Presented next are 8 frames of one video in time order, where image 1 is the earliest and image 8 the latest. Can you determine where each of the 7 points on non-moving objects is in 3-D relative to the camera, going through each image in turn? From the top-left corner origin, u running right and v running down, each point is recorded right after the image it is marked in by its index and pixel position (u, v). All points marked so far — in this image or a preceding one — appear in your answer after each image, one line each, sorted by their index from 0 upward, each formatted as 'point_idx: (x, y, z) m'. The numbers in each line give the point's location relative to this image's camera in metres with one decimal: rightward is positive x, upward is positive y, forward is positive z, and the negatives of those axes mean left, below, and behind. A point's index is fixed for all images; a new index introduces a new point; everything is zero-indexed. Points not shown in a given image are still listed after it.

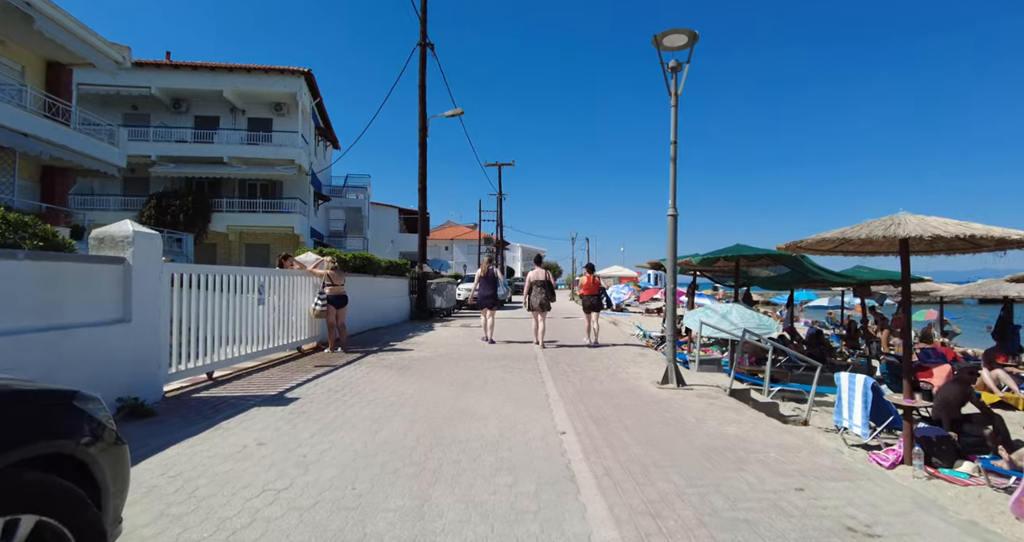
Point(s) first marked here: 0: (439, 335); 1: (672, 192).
0: (-1.9, -1.7, +11.7) m
1: (+2.3, +1.1, +6.5) m
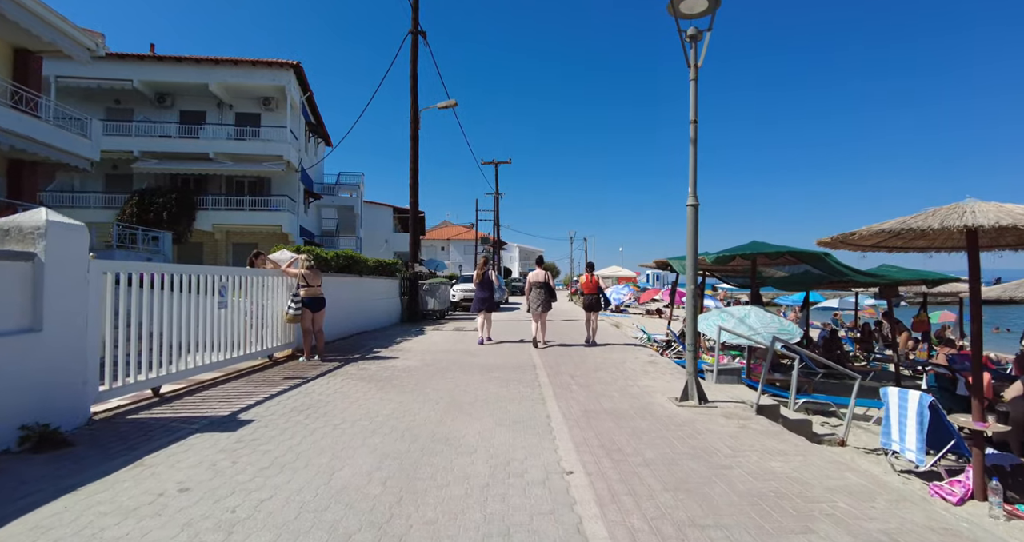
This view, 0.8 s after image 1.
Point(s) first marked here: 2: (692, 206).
0: (-2.0, -1.7, +10.8) m
1: (+2.2, +1.1, +5.6) m
2: (+2.2, +0.8, +5.6) m
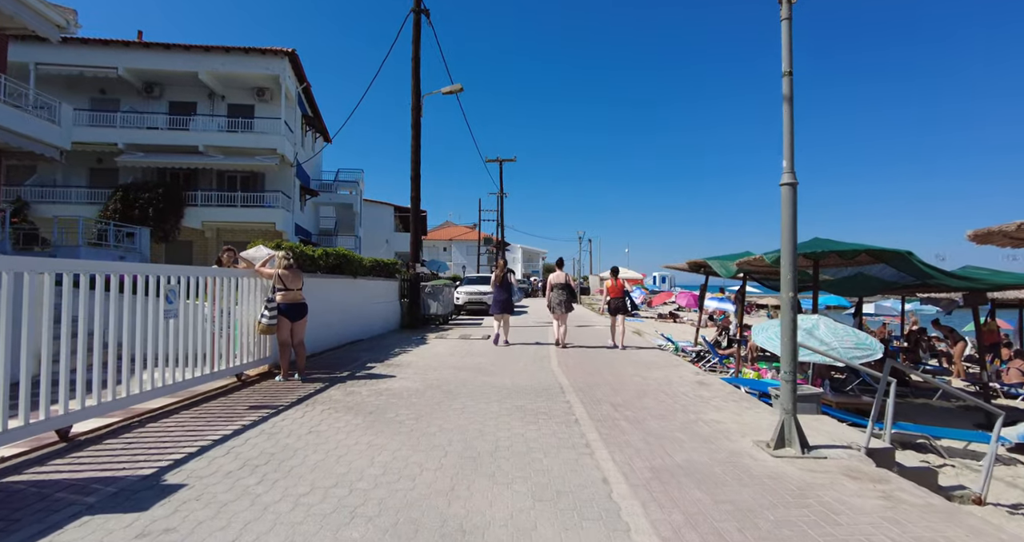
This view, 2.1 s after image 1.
0: (-1.7, -1.7, +9.4) m
1: (+2.6, +1.1, +4.2) m
2: (+2.6, +0.8, +4.2) m
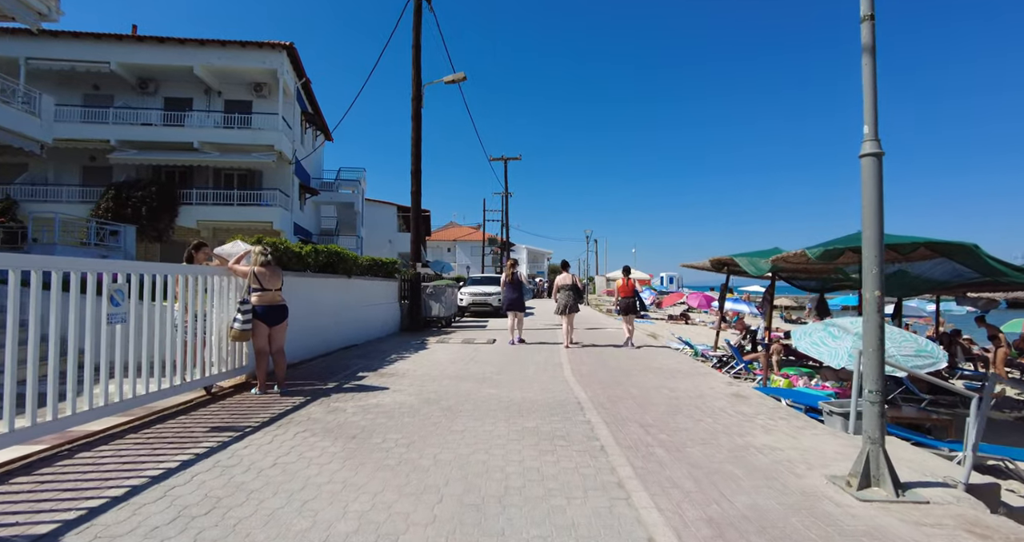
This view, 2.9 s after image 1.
0: (-1.5, -1.6, +8.6) m
1: (+2.6, +1.2, +3.3) m
2: (+2.7, +0.9, +3.3) m
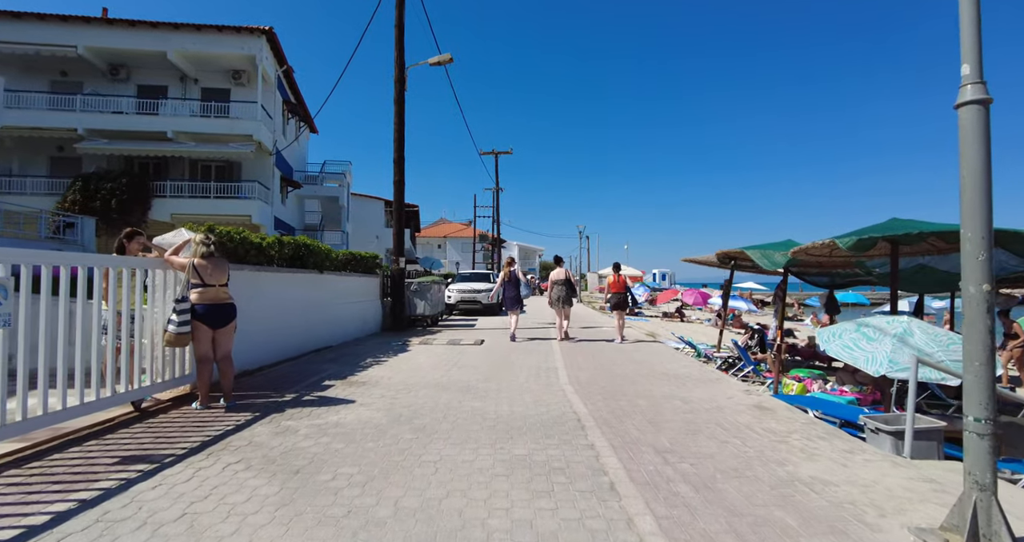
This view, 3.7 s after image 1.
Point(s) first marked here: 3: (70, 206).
0: (-1.7, -1.5, +7.7) m
1: (+2.5, +1.3, +2.5) m
2: (+2.6, +0.9, +2.5) m
3: (-19.0, +2.8, +19.2) m
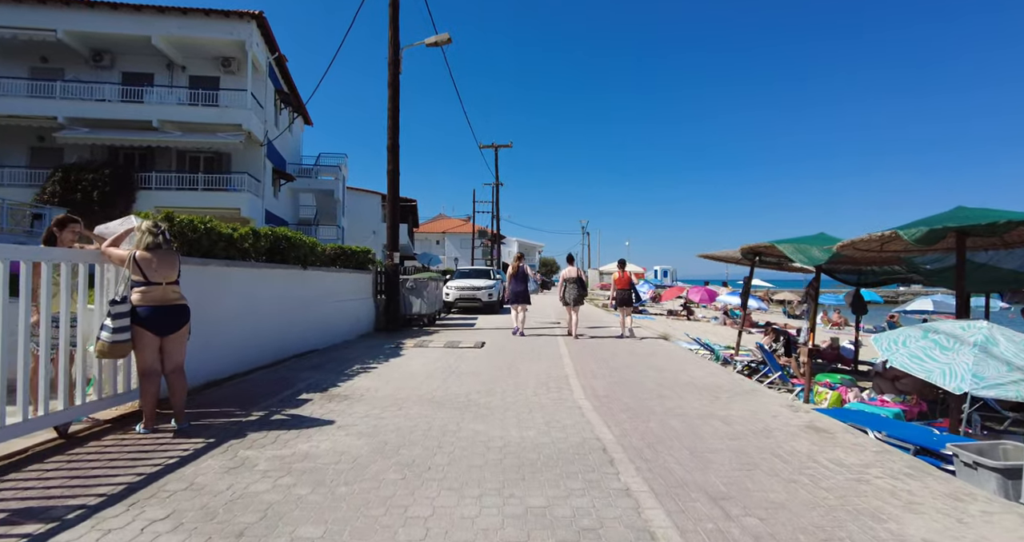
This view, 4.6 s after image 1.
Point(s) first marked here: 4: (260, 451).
0: (-1.6, -1.5, +6.9) m
1: (+2.7, +1.3, +1.6) m
2: (+2.7, +1.0, +1.6) m
3: (-19.0, +3.0, +18.3) m
4: (-2.0, -1.5, +3.6) m
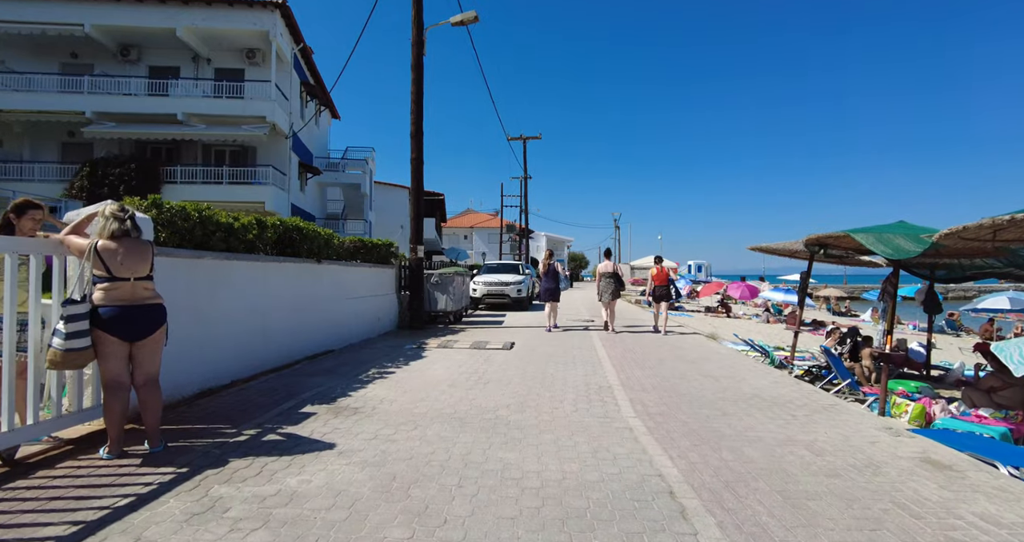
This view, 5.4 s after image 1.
0: (-1.2, -1.4, +6.1) m
1: (+2.8, +1.3, +0.6) m
2: (+2.8, +1.0, +0.6) m
3: (-17.9, +3.3, +18.5) m
4: (-1.8, -1.4, +2.9) m
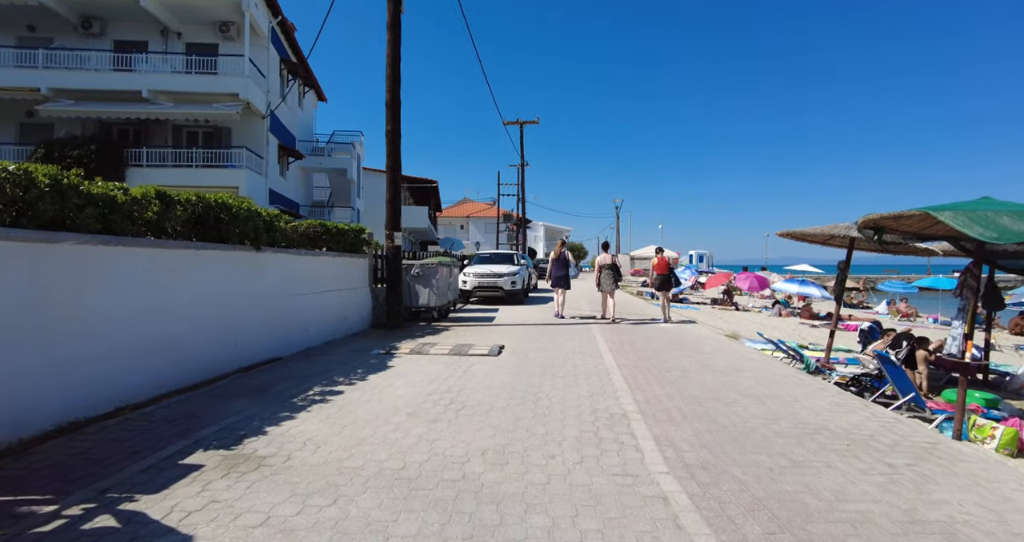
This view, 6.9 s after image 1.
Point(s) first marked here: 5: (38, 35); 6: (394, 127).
0: (-1.4, -1.3, +4.7) m
1: (+2.6, +1.3, -0.8) m
2: (+2.6, +1.0, -0.8) m
3: (-18.1, +3.6, +16.9) m
4: (-1.9, -1.4, +1.5) m
5: (-20.2, +10.1, +19.0) m
6: (-2.7, +3.4, +10.5) m
